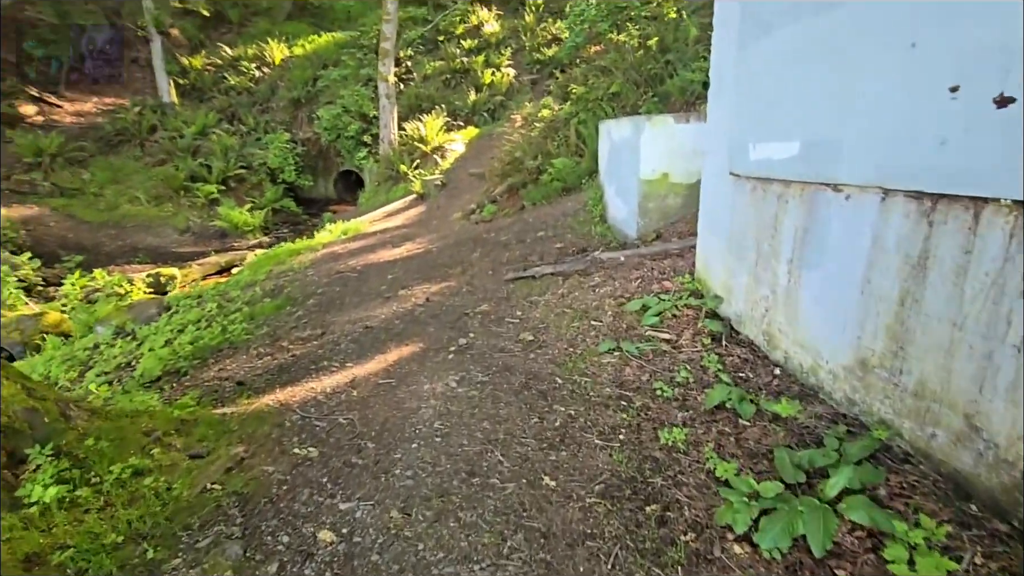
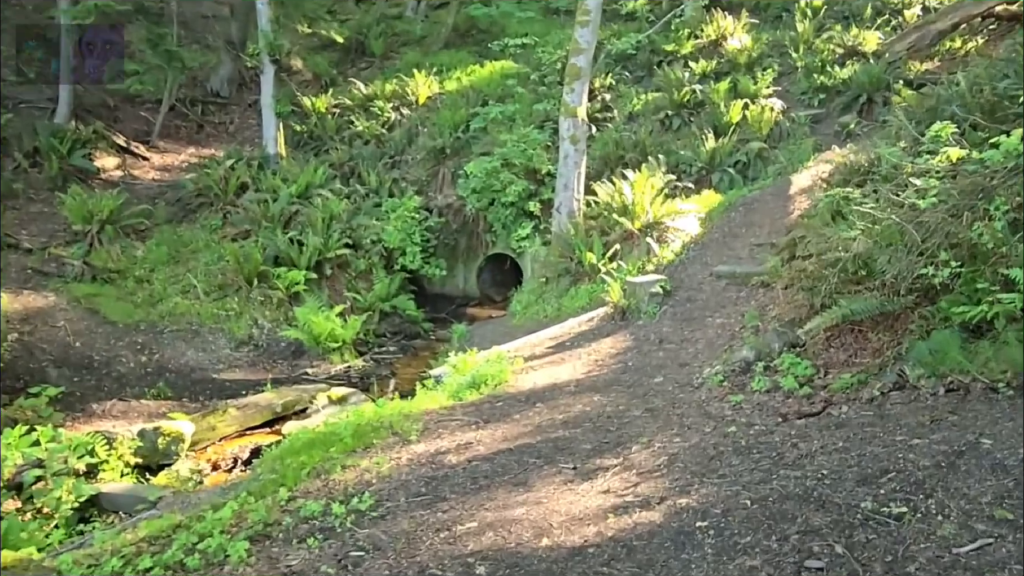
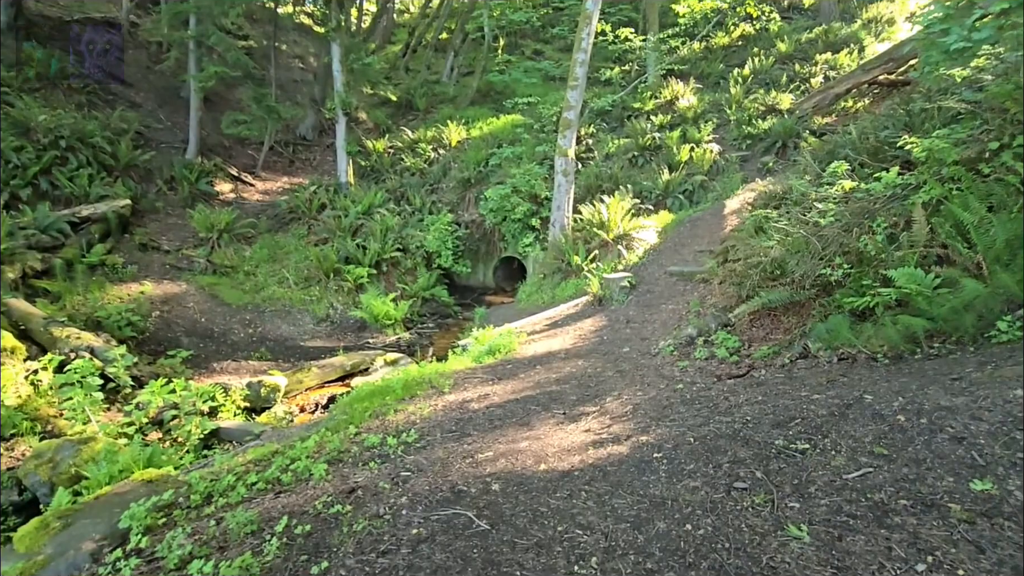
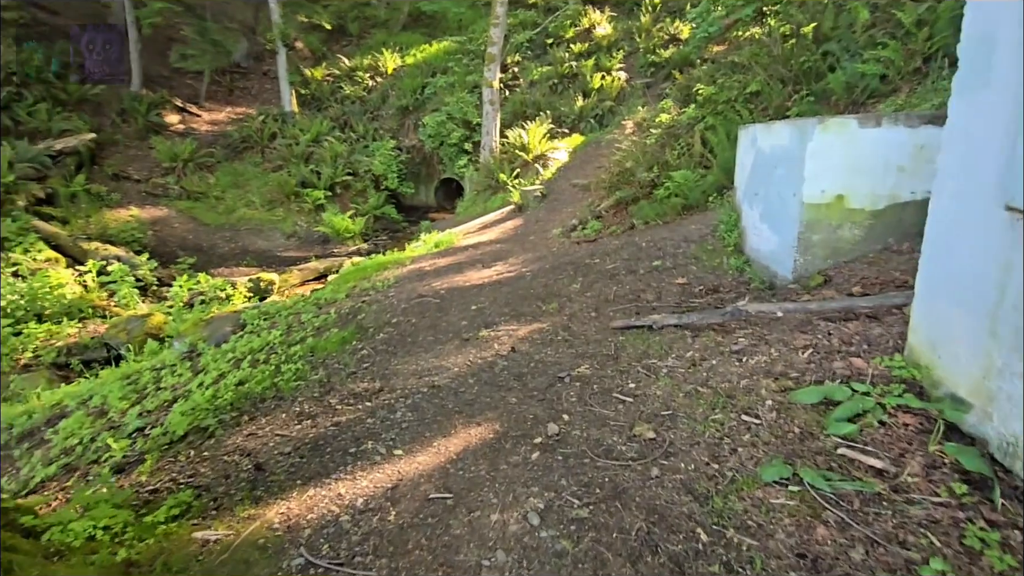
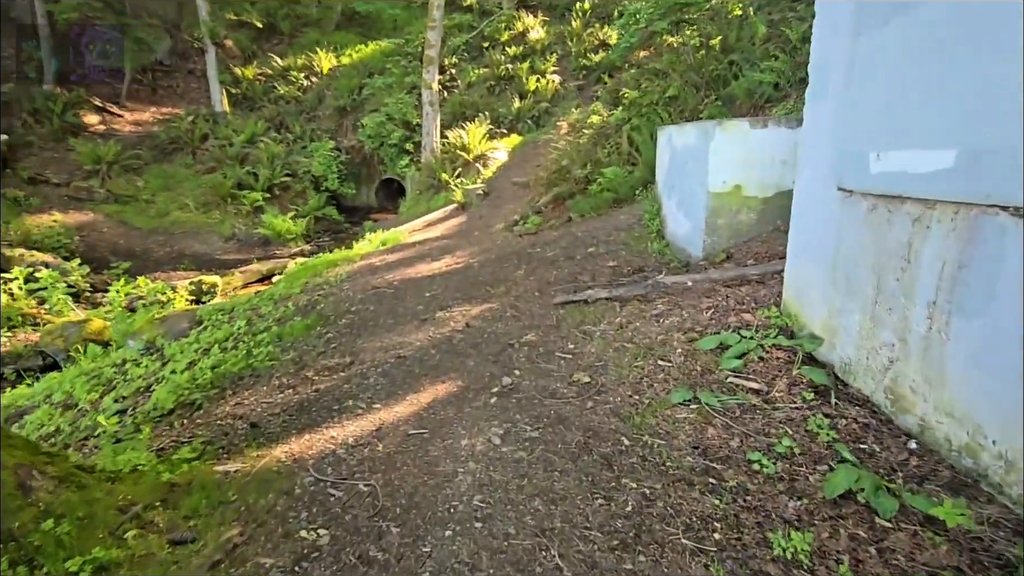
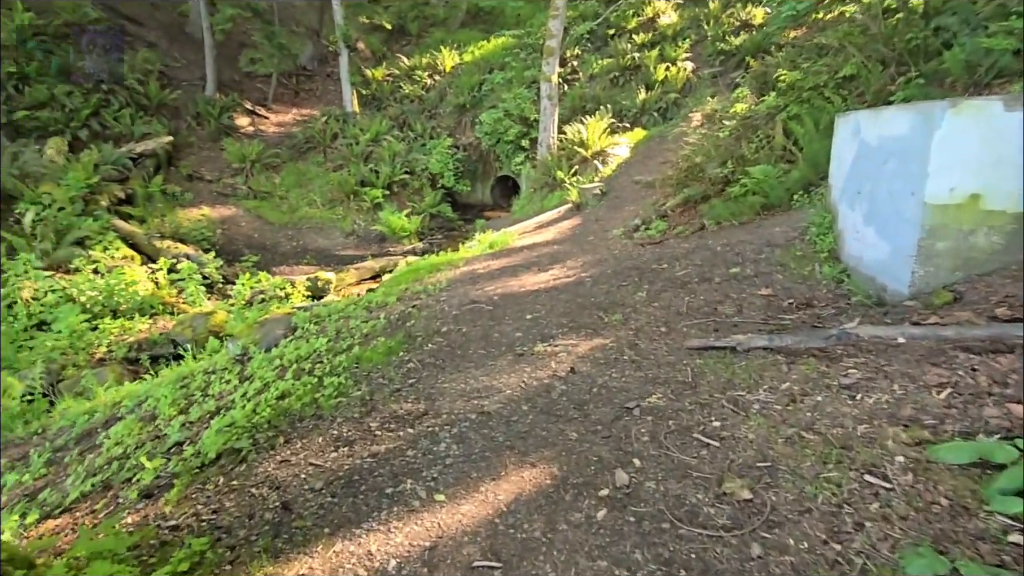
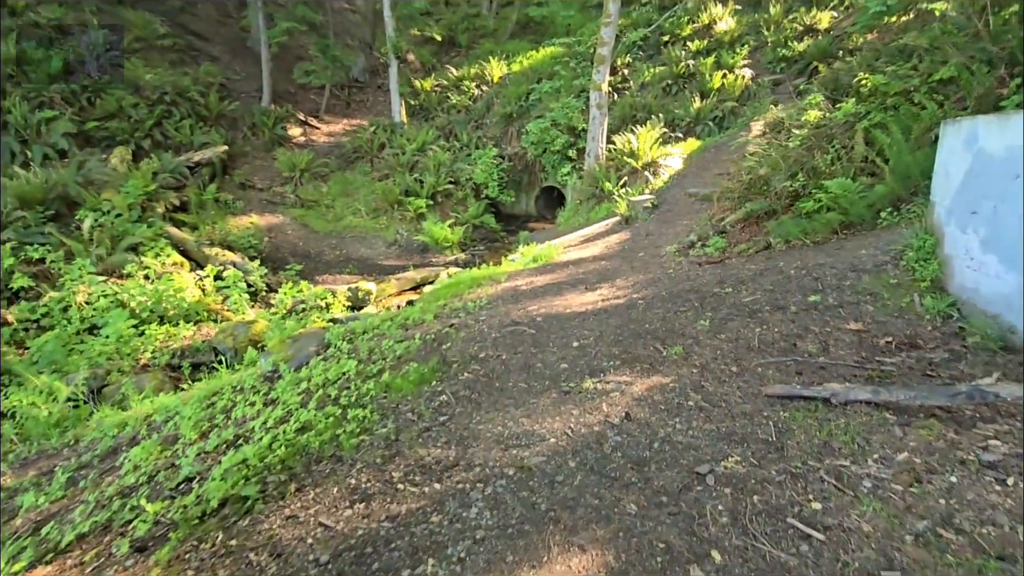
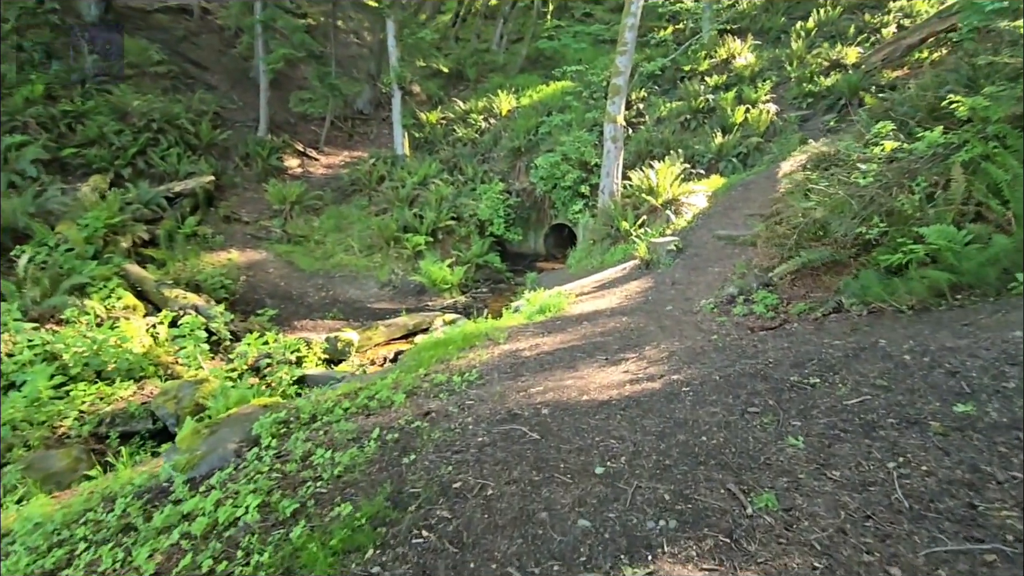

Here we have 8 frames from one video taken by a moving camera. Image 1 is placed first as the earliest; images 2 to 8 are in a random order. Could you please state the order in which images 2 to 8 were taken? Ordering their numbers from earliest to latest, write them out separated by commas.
5, 4, 6, 7, 8, 3, 2
